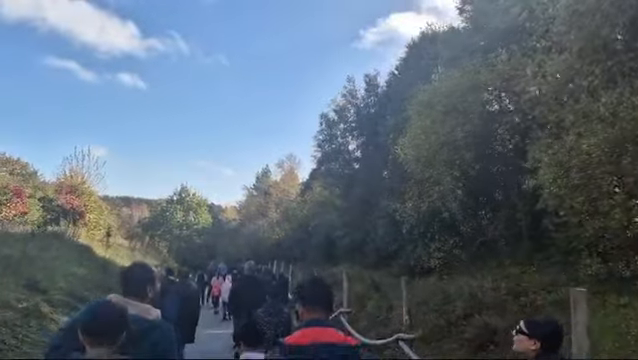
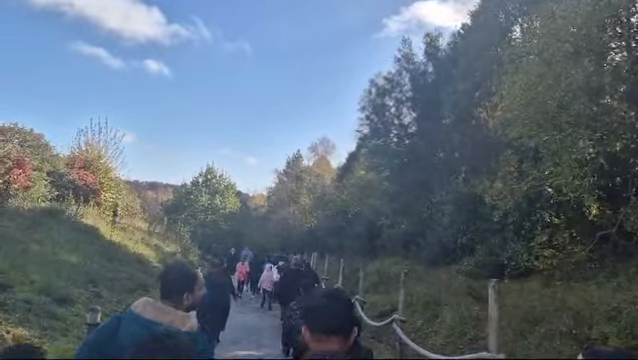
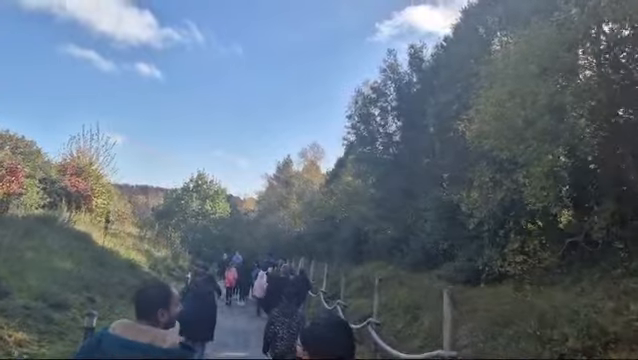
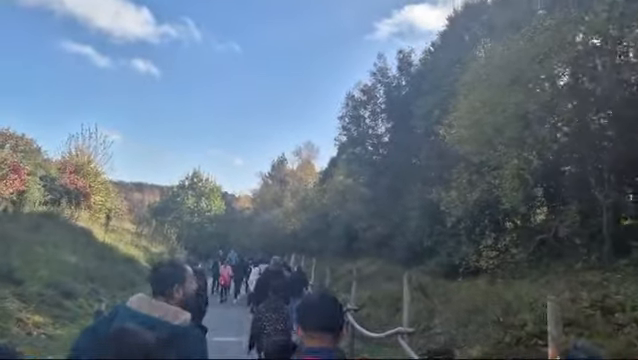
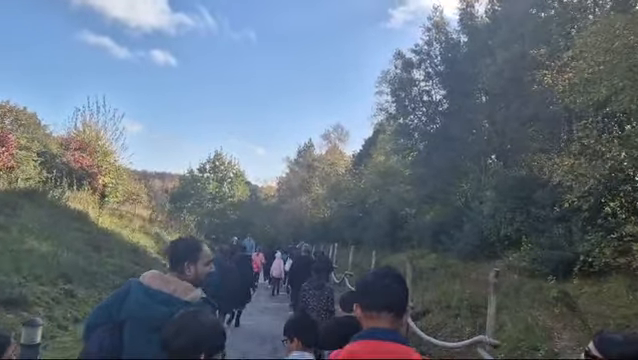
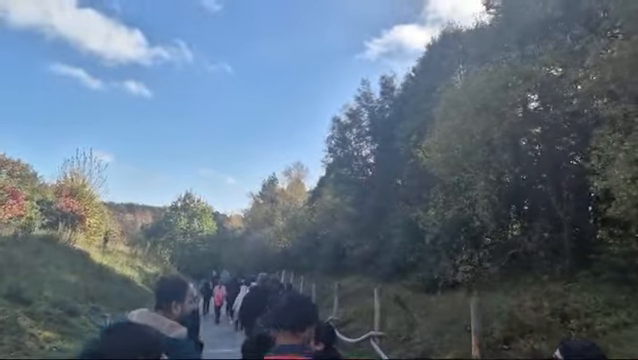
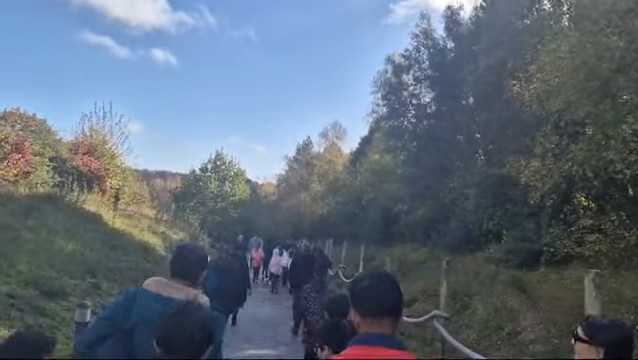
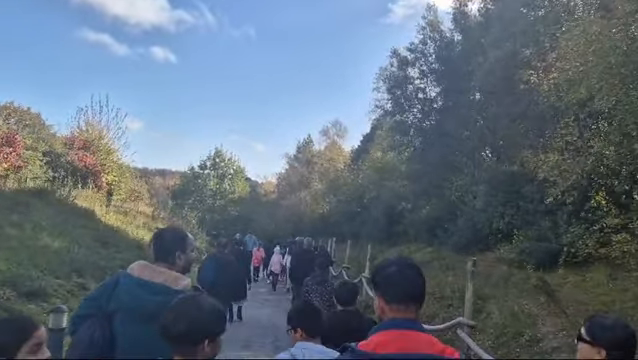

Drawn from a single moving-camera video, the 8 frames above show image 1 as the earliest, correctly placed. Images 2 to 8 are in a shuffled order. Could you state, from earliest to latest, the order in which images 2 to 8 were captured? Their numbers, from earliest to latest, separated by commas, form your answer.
6, 4, 3, 2, 7, 8, 5
